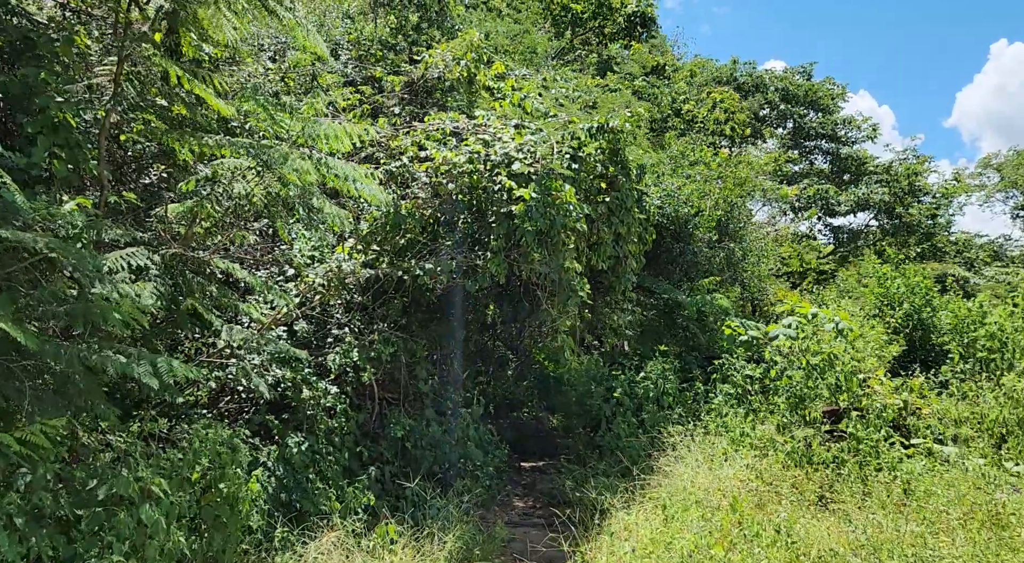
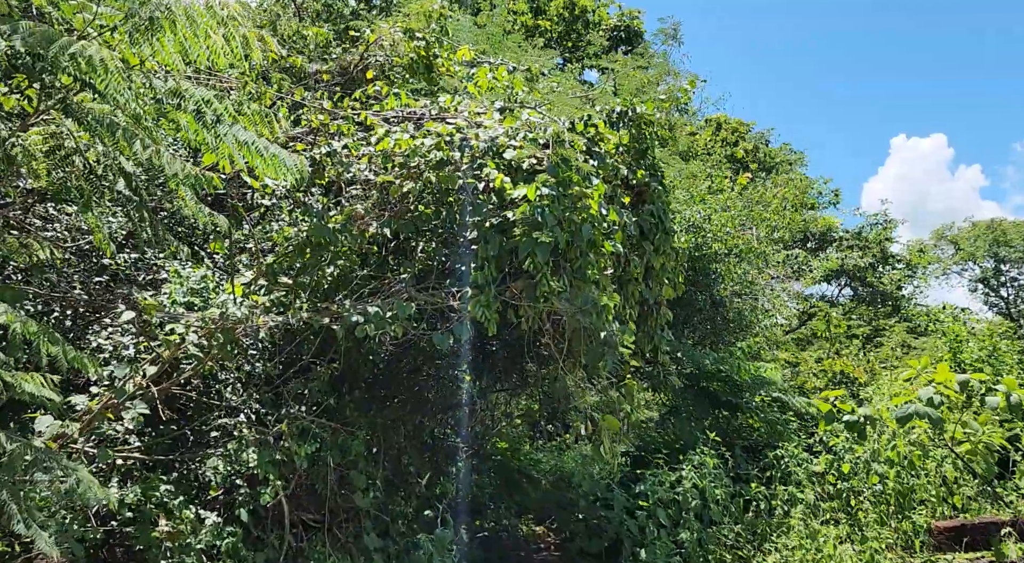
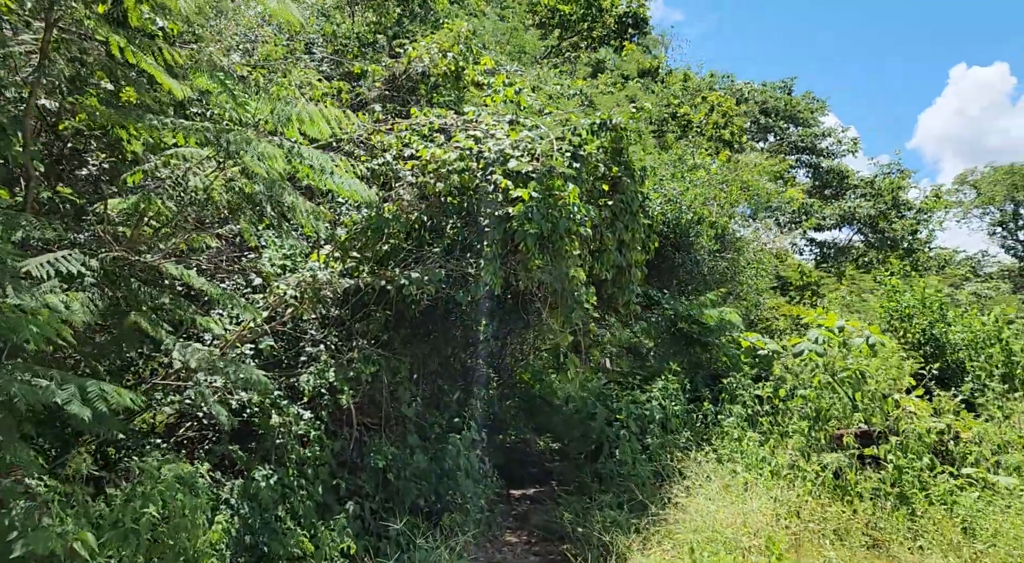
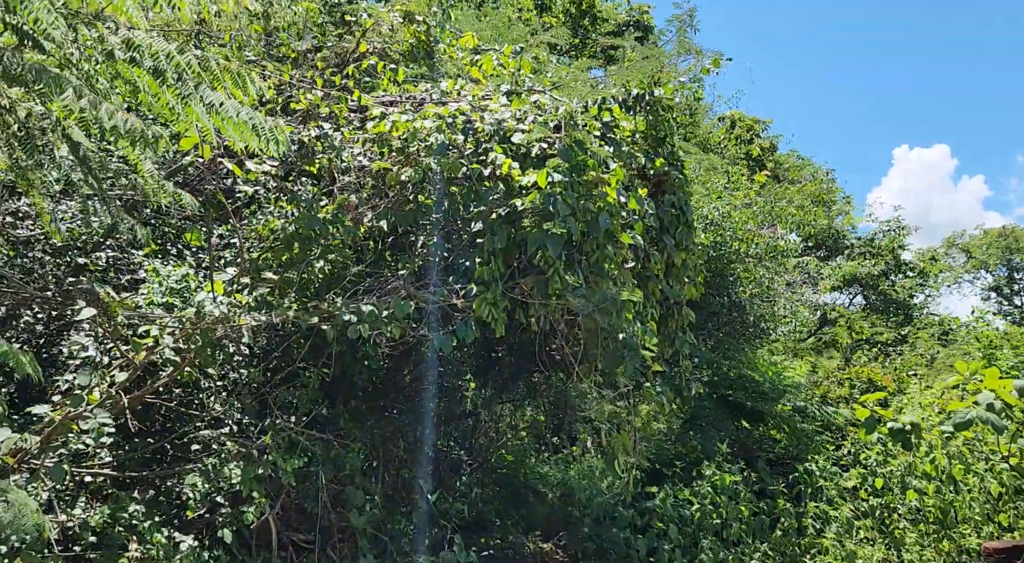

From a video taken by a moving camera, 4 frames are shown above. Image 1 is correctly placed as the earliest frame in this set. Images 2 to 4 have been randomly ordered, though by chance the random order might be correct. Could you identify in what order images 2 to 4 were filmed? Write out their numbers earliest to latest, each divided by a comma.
3, 2, 4
